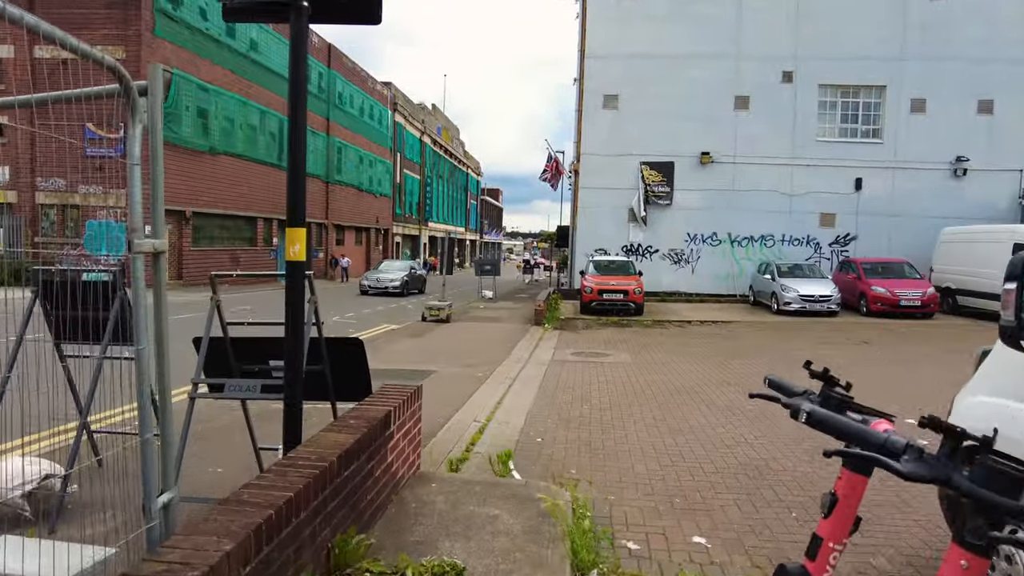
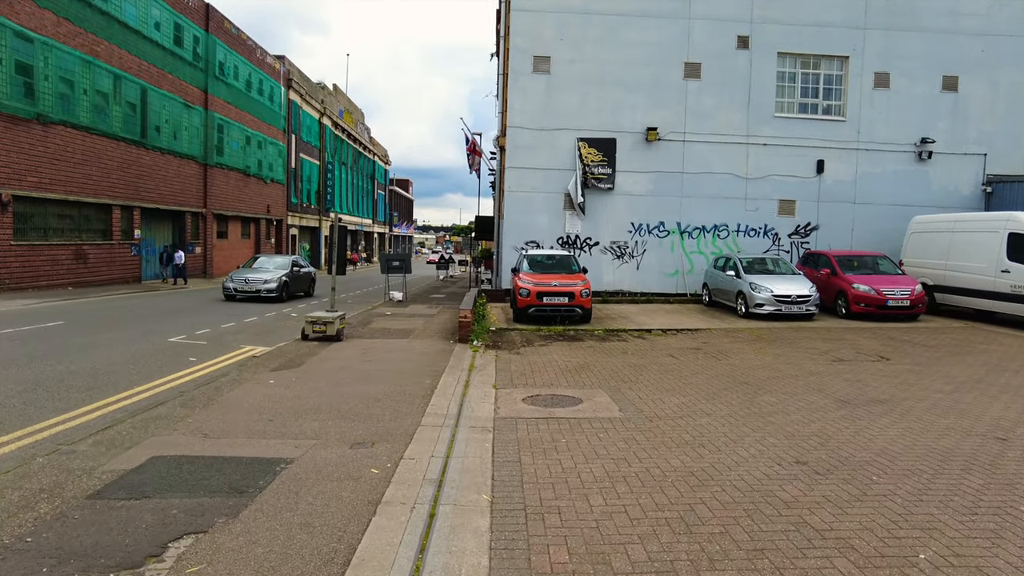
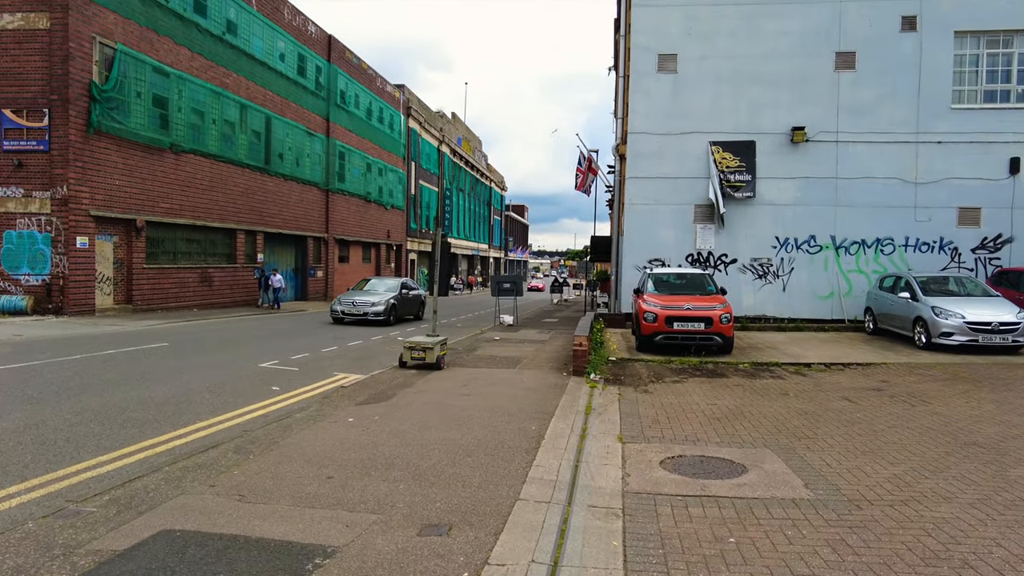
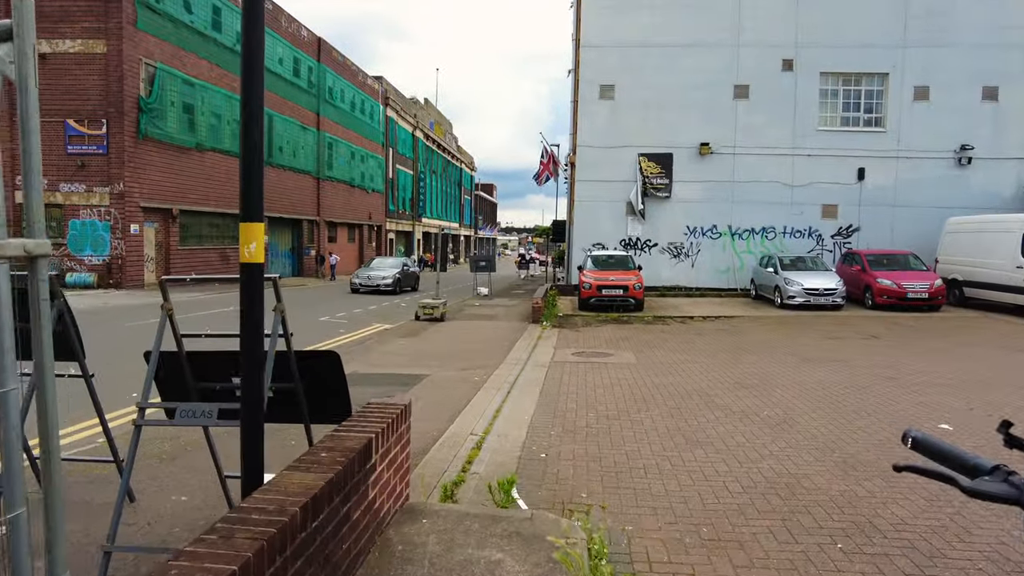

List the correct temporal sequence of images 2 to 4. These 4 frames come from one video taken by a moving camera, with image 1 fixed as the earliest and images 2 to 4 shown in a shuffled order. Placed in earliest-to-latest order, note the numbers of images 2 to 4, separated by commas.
4, 2, 3
